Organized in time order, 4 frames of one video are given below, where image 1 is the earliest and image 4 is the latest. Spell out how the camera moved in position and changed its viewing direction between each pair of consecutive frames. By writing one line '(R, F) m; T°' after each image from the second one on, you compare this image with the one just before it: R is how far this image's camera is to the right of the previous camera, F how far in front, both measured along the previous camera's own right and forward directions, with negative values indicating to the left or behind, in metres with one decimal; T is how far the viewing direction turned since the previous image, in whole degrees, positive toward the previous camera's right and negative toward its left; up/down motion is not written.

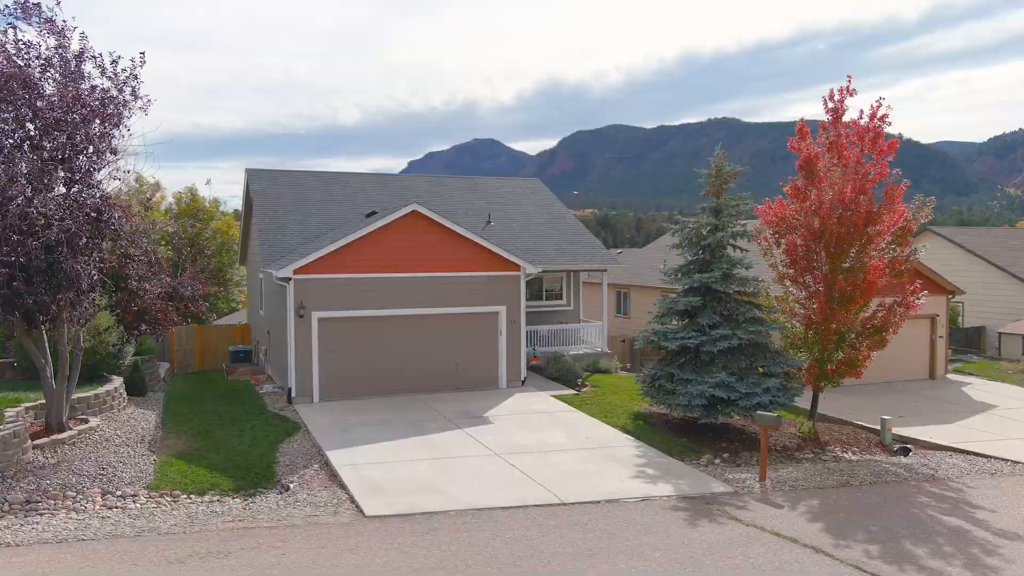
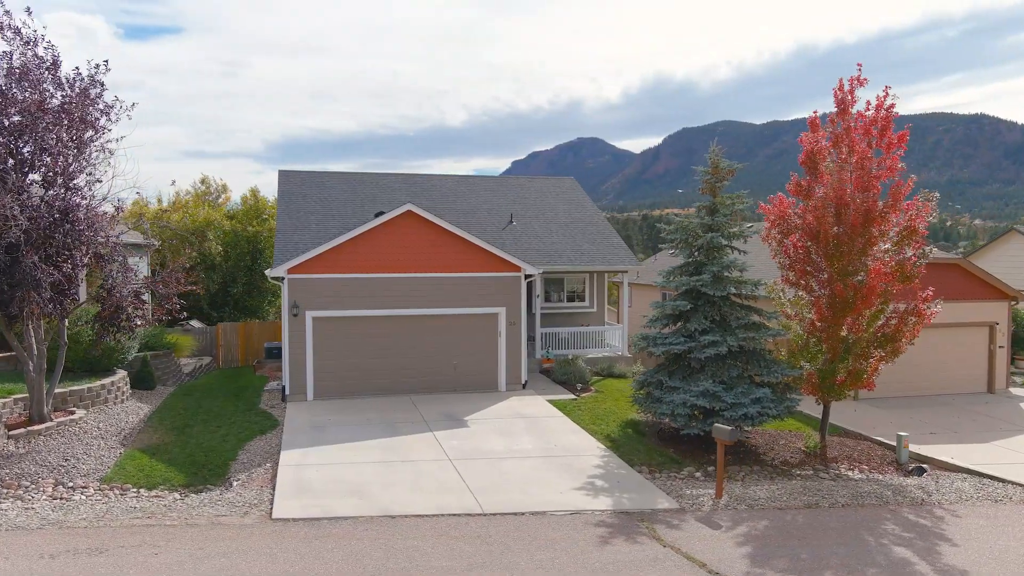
(+1.8, +0.4) m; -7°
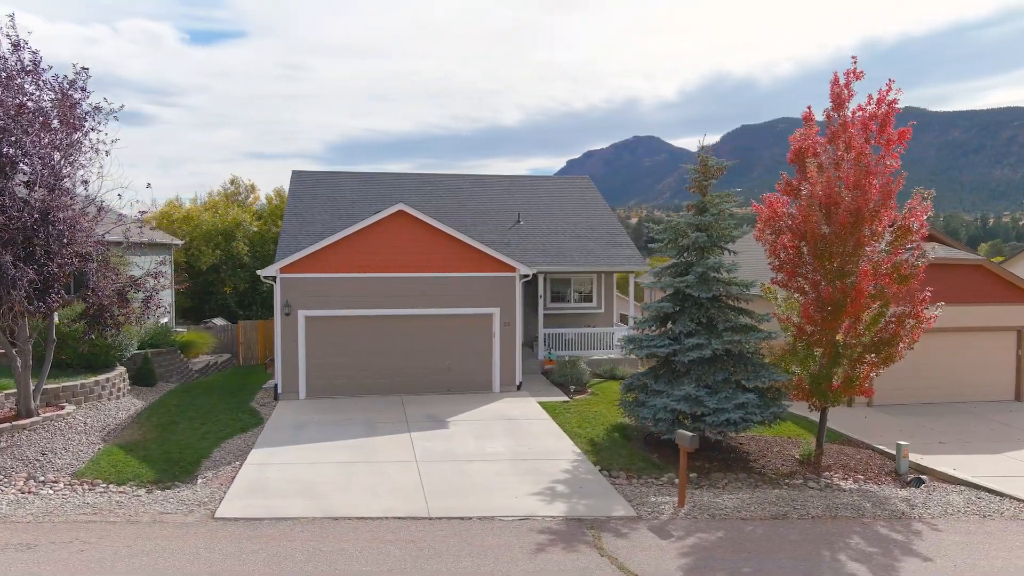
(+1.0, +0.2) m; -3°
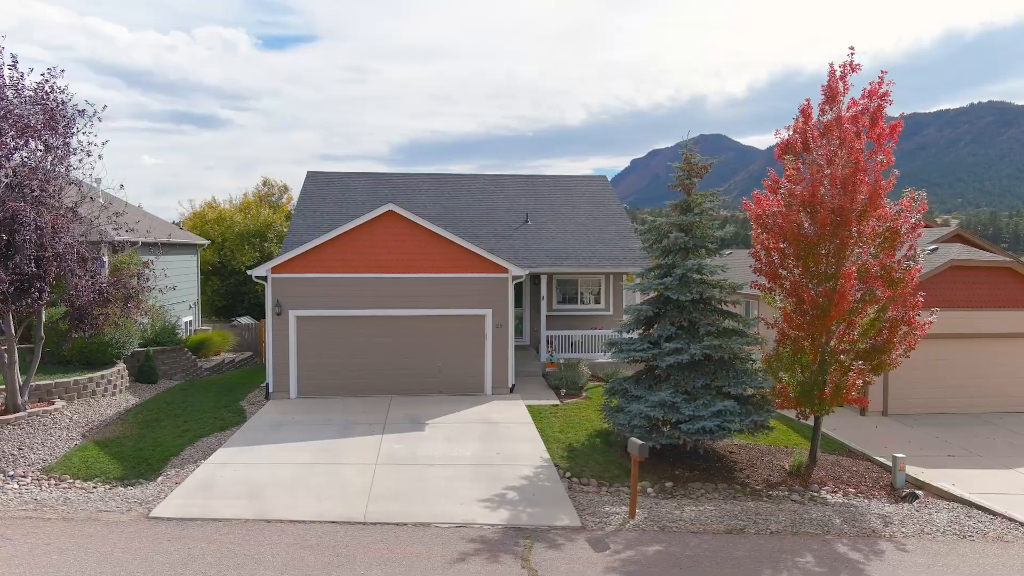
(+1.2, +0.2) m; -4°
